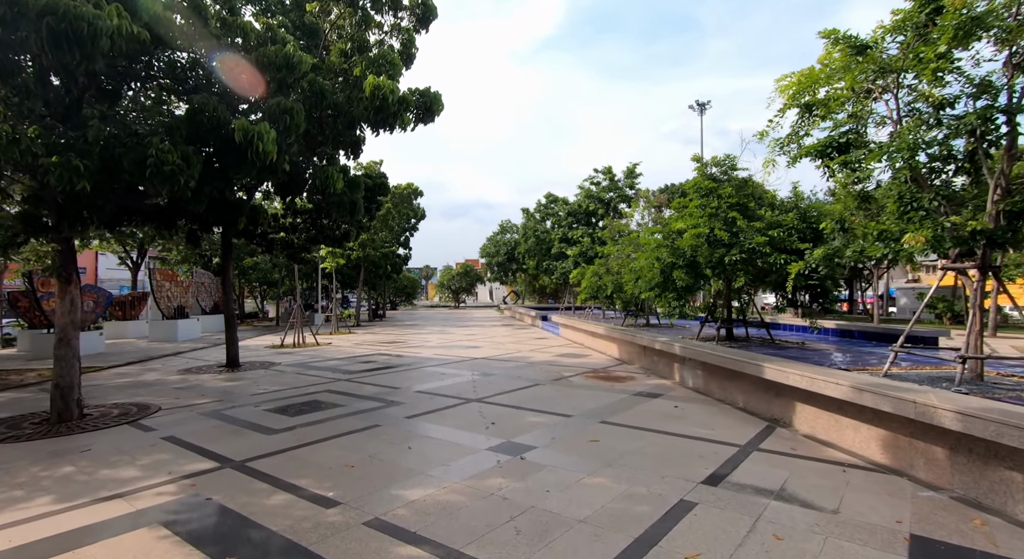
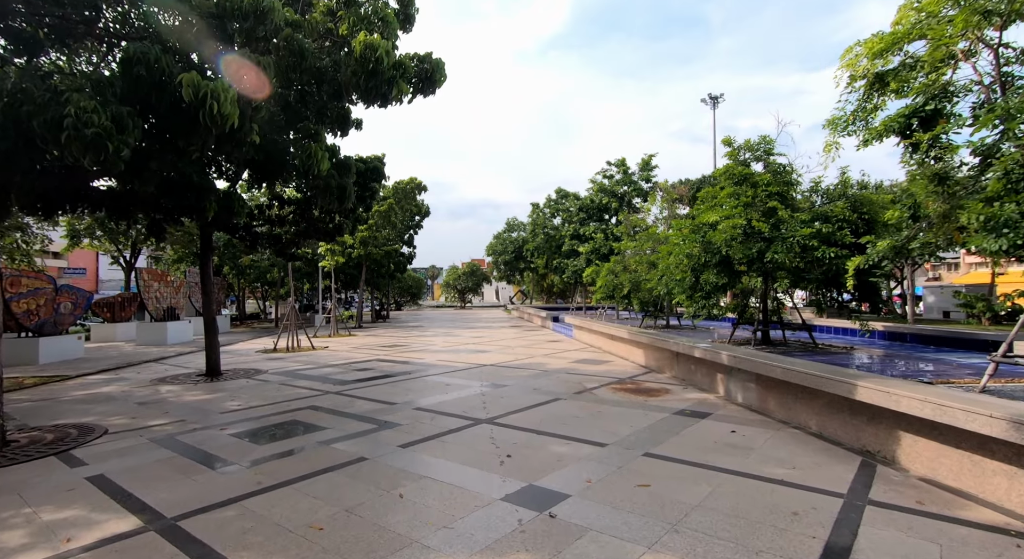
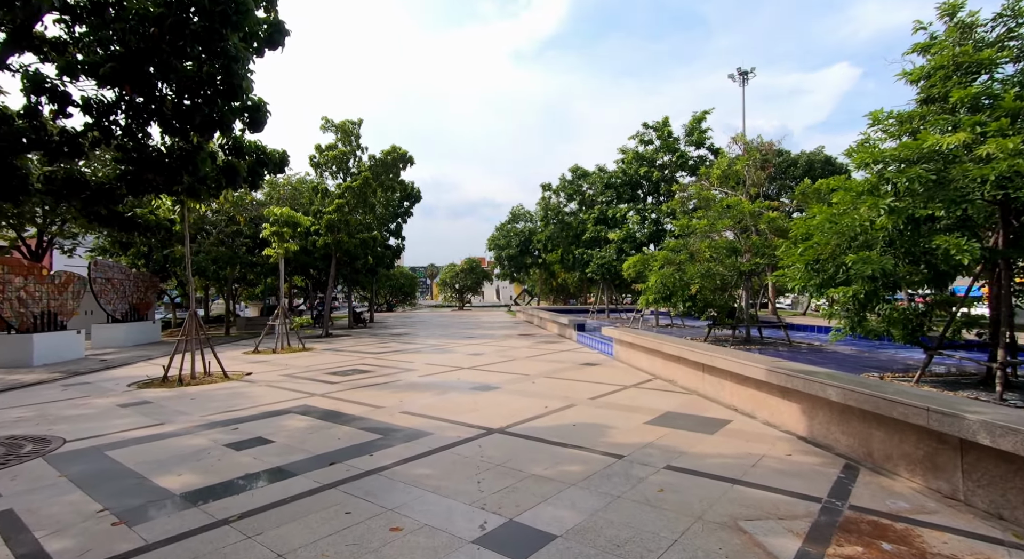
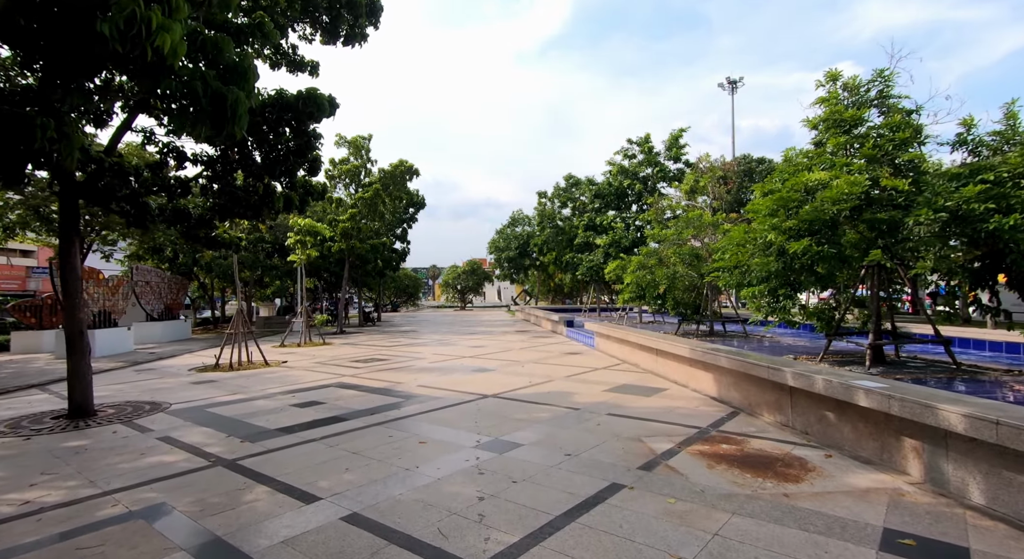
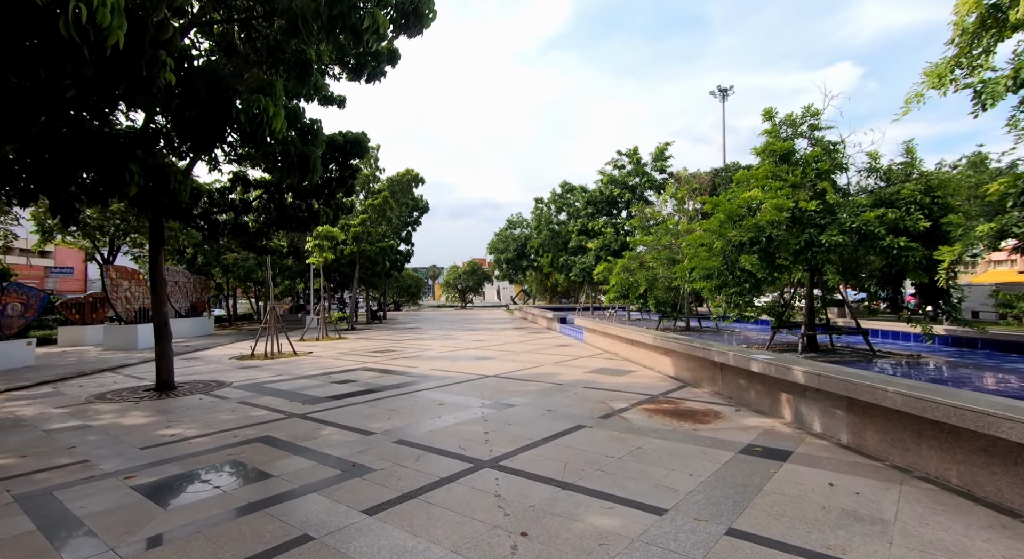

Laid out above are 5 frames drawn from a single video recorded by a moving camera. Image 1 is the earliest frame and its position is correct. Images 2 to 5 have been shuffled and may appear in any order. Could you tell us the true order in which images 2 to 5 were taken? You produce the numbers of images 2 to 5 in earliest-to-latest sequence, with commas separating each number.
2, 5, 4, 3
